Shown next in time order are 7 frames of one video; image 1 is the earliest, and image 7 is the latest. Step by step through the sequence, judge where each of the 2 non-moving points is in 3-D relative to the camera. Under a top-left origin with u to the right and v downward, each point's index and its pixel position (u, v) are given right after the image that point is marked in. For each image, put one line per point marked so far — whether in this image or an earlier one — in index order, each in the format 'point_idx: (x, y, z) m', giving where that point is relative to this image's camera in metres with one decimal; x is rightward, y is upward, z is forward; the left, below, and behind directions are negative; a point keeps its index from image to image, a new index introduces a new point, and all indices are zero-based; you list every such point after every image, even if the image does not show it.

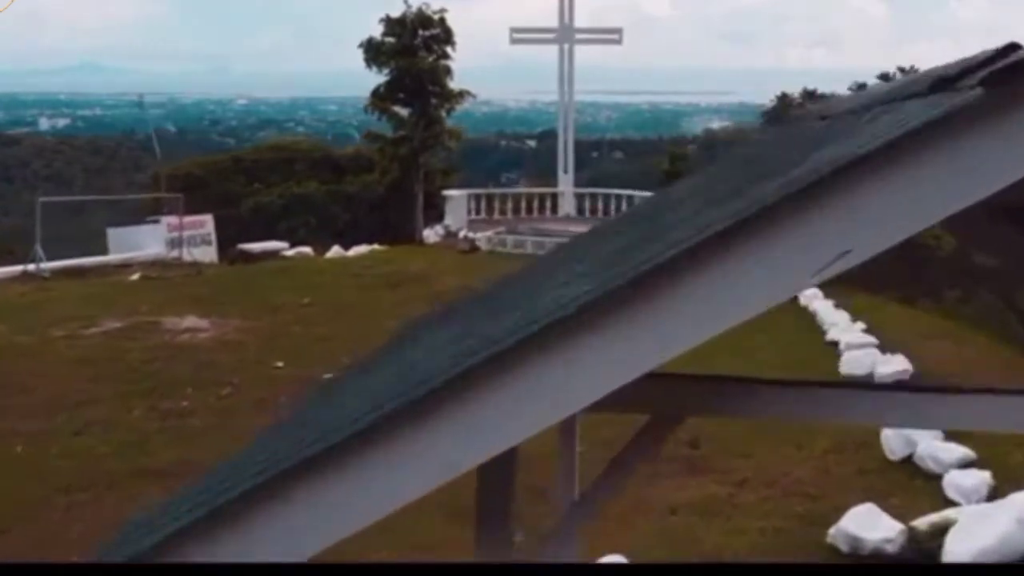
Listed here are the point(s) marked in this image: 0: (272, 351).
0: (-1.5, -0.4, +7.3) m
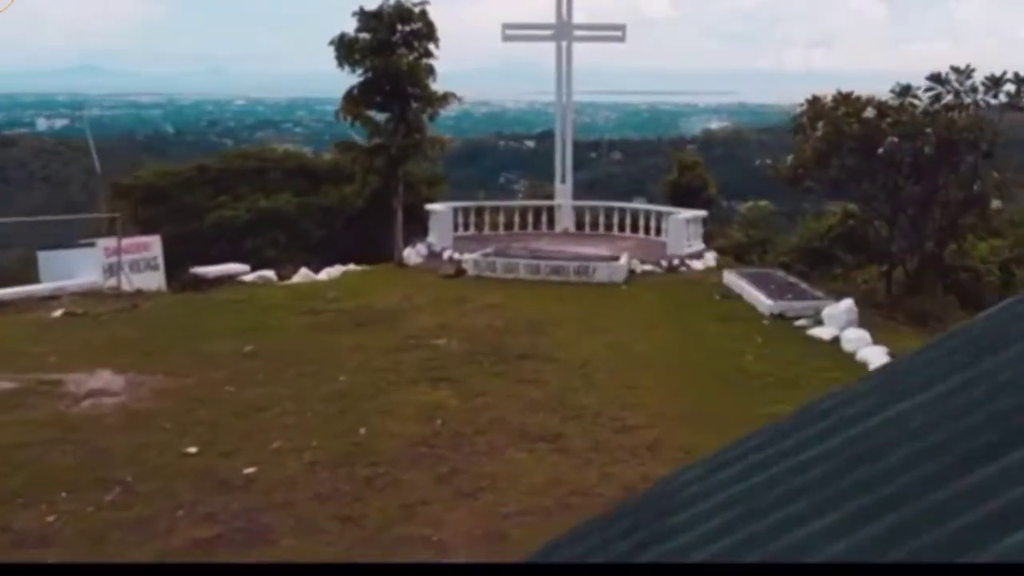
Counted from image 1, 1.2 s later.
0: (-1.6, -0.7, +5.7) m
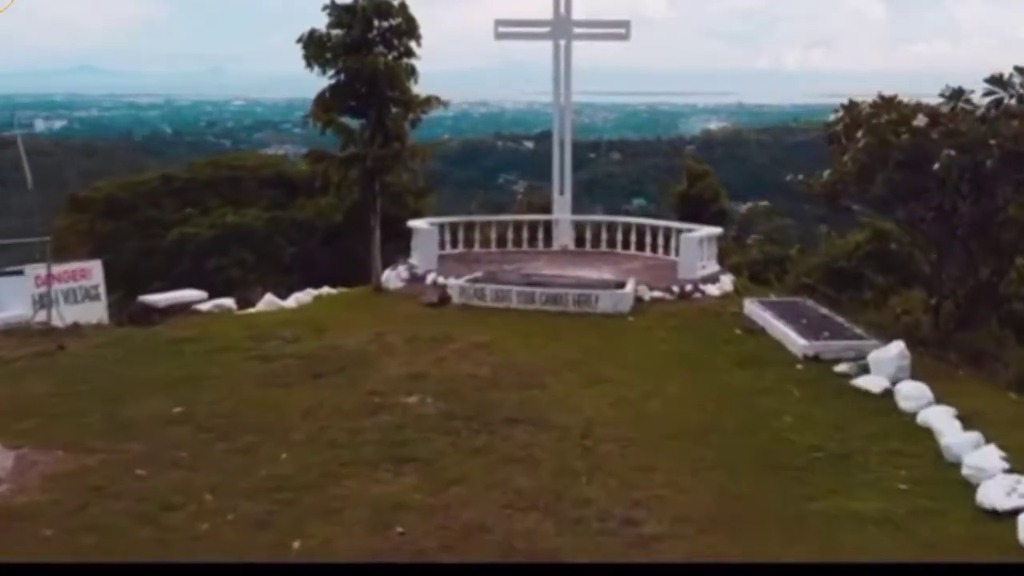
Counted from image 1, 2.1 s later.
0: (-1.6, -0.9, +4.4) m
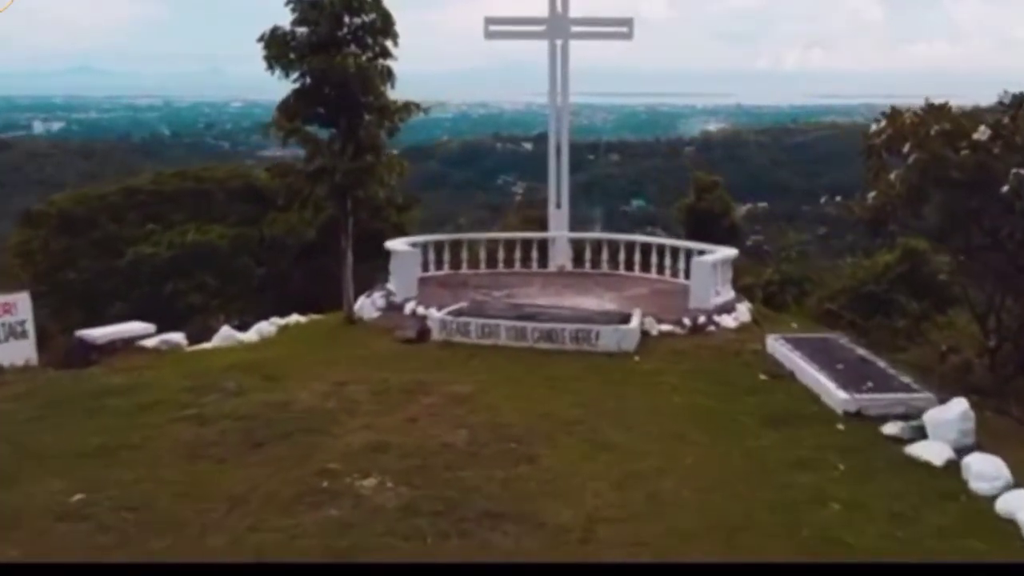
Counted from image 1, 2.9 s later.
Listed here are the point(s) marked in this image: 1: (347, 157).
0: (-1.7, -1.2, +3.2) m
1: (-1.3, +1.0, +9.3) m
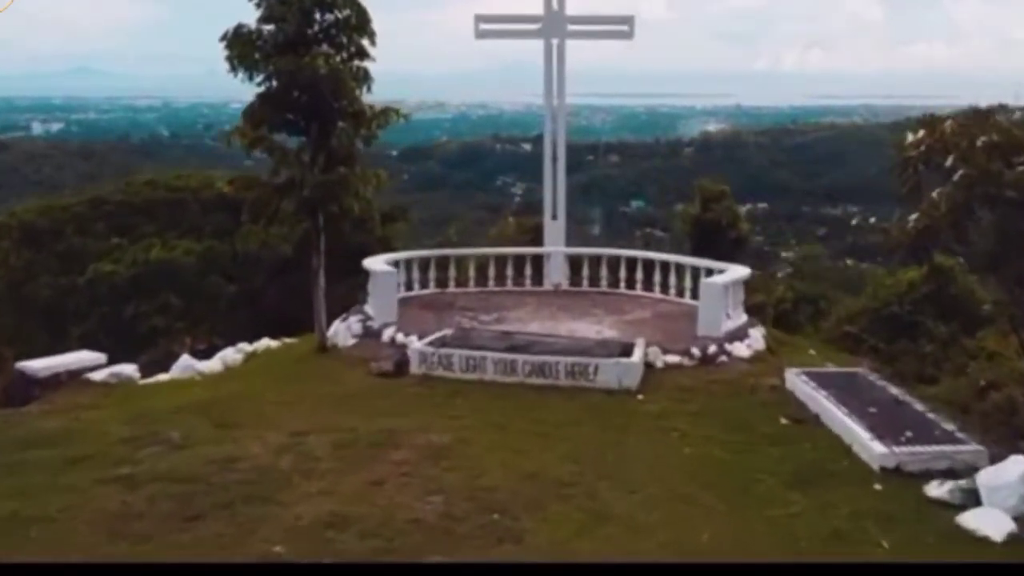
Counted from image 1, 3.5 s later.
0: (-1.8, -1.3, +2.3) m
1: (-1.4, +0.8, +8.4) m
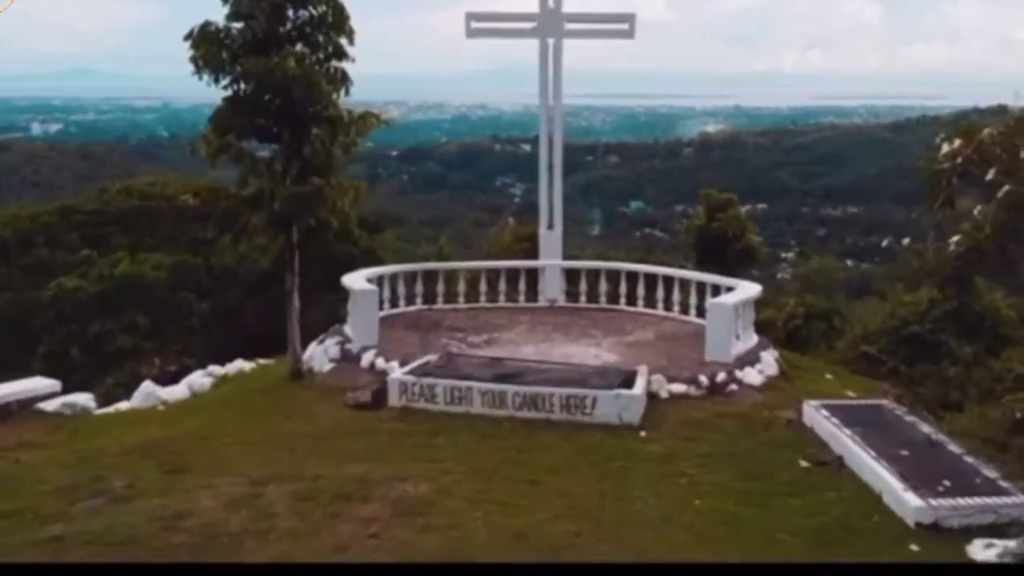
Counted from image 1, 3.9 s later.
0: (-1.8, -1.5, +1.6) m
1: (-1.4, +0.7, +7.7) m
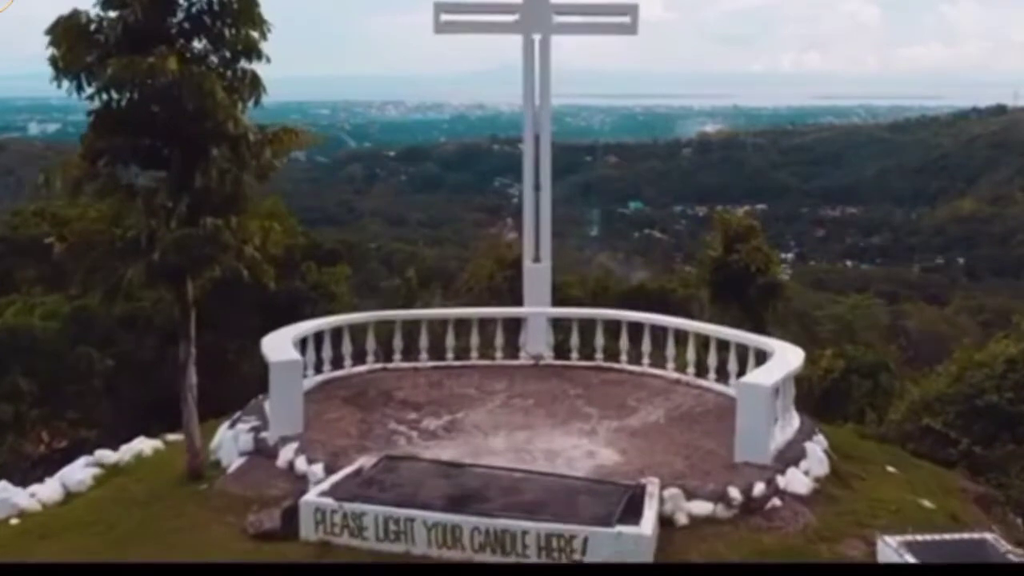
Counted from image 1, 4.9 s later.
0: (-2.0, -1.8, -0.3) m
1: (-1.6, +0.3, +5.8) m
